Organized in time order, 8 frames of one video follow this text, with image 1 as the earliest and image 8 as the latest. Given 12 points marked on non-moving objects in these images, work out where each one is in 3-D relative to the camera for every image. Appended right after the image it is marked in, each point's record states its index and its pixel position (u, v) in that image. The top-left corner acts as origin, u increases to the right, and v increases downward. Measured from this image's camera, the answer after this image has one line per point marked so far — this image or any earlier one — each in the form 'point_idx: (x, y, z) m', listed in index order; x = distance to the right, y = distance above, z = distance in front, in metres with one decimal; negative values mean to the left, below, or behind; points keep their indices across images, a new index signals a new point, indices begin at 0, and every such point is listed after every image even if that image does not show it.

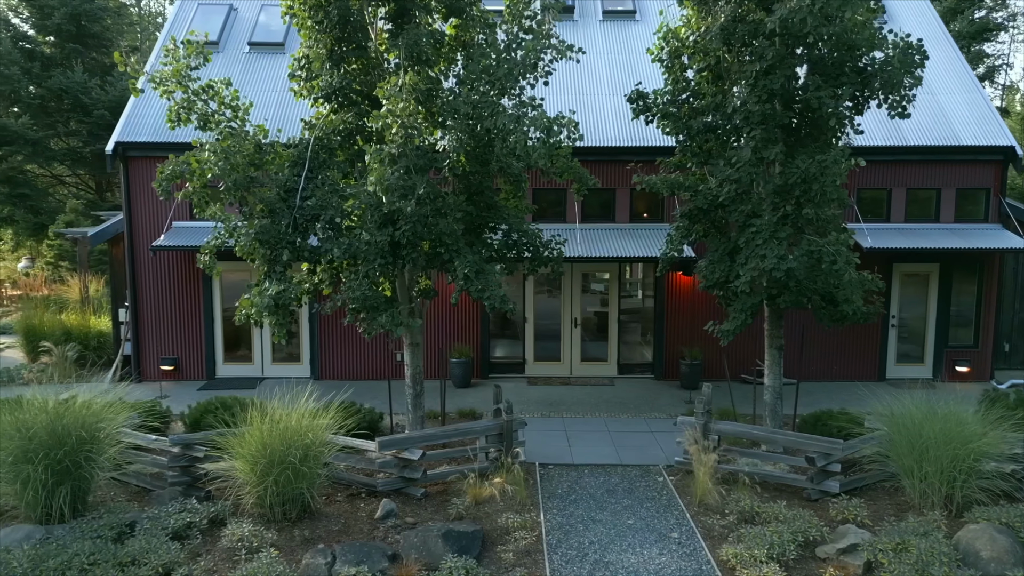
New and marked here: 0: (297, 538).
0: (-1.6, -1.9, +5.5) m
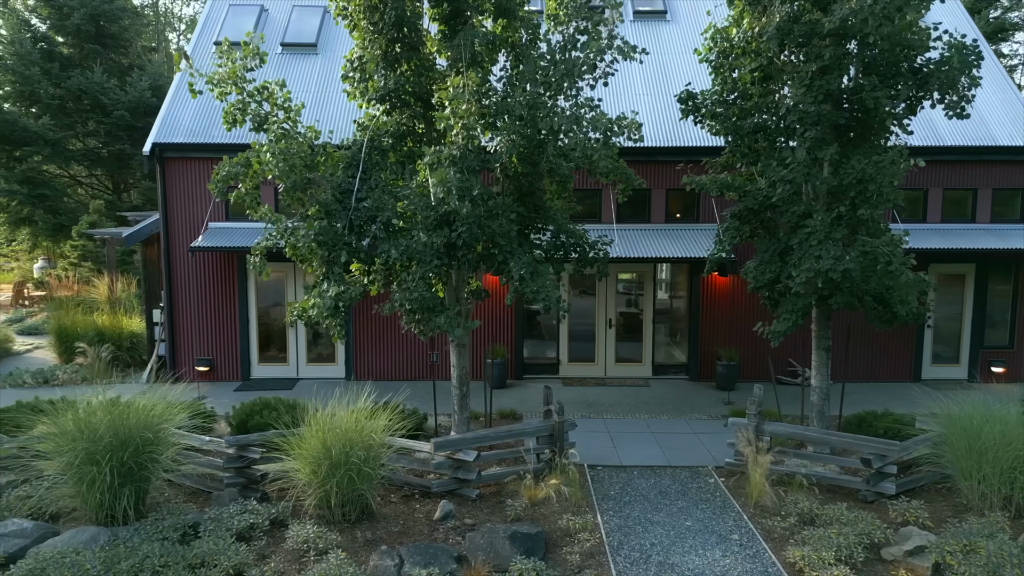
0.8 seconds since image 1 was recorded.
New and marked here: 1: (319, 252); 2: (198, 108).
0: (-1.1, -1.9, +5.5) m
1: (-1.6, +0.3, +6.1) m
2: (-4.2, +2.4, +10.1) m
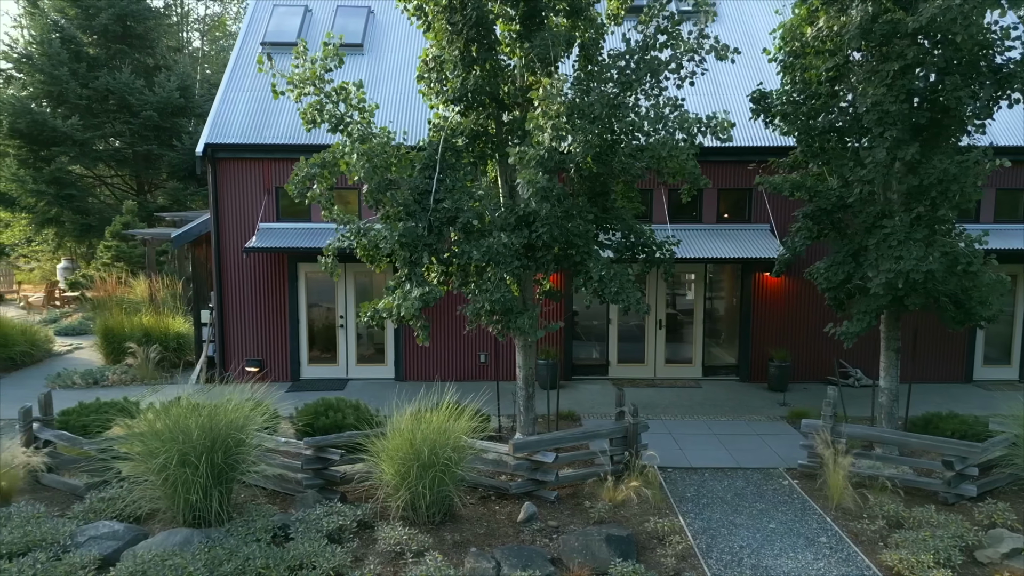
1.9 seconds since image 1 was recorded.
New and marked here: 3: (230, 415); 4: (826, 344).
0: (-0.5, -1.9, +5.5) m
1: (-0.9, +0.3, +6.1) m
2: (-3.6, +2.4, +10.1) m
3: (-2.2, -1.0, +5.7) m
4: (+4.3, -0.8, +10.1) m
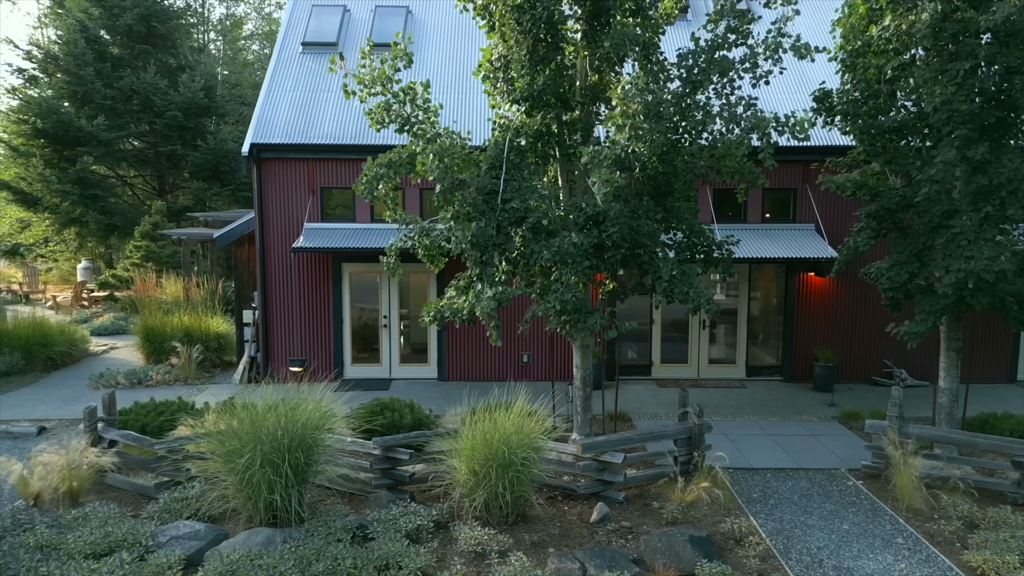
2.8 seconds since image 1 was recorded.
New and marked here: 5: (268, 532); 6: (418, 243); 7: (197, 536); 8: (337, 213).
0: (+0.1, -1.9, +5.5) m
1: (-0.3, +0.3, +6.1) m
2: (-3.0, +2.4, +10.1) m
3: (-1.6, -1.0, +5.6) m
4: (+4.9, -0.8, +10.1) m
5: (-1.7, -1.7, +5.2) m
6: (-0.9, +0.4, +6.8) m
7: (-2.2, -1.7, +5.2) m
8: (-2.3, +1.0, +10.0) m
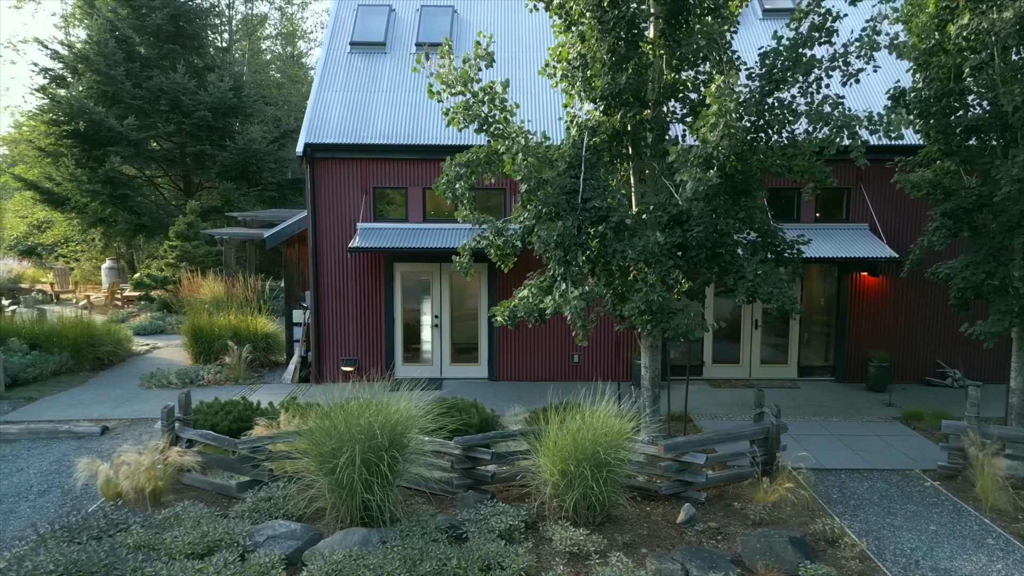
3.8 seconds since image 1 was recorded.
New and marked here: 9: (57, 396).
0: (+0.8, -1.9, +5.4) m
1: (+0.3, +0.3, +6.1) m
2: (-2.3, +2.4, +10.1) m
3: (-0.9, -1.0, +5.6) m
4: (+5.6, -0.8, +10.1) m
5: (-1.0, -1.7, +5.2) m
6: (-0.2, +0.4, +6.8) m
7: (-1.5, -1.7, +5.2) m
8: (-1.6, +1.0, +10.0) m
9: (-5.9, -1.4, +9.6) m
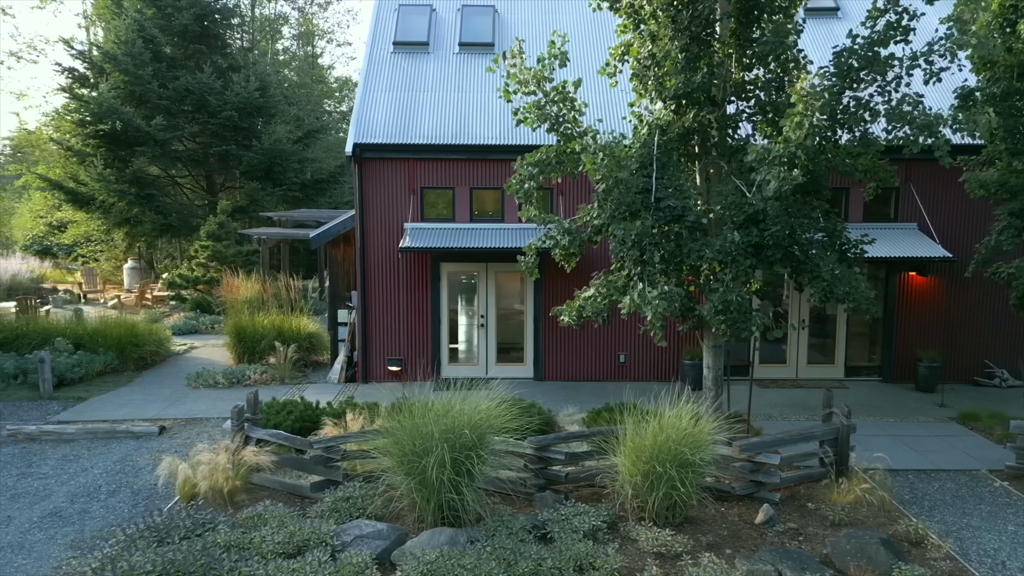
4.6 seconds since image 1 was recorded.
0: (+1.4, -1.9, +5.4) m
1: (+1.0, +0.3, +6.1) m
2: (-1.6, +2.4, +10.1) m
3: (-0.3, -1.0, +5.6) m
4: (+6.2, -0.8, +10.0) m
5: (-0.4, -1.7, +5.2) m
6: (+0.4, +0.4, +6.8) m
7: (-0.9, -1.7, +5.2) m
8: (-1.0, +1.0, +10.0) m
9: (-5.3, -1.4, +9.7) m
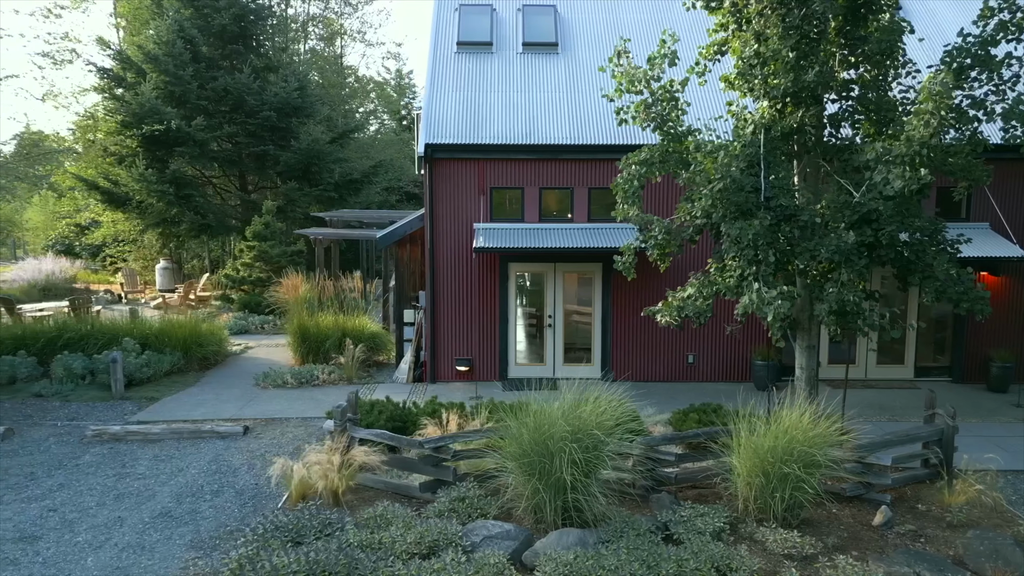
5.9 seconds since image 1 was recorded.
0: (+2.3, -1.9, +5.4) m
1: (+1.9, +0.3, +6.0) m
2: (-0.7, +2.4, +10.0) m
3: (+0.6, -1.0, +5.6) m
4: (+7.2, -0.8, +10.0) m
5: (+0.5, -1.7, +5.2) m
6: (+1.3, +0.4, +6.8) m
7: (0.0, -1.7, +5.2) m
8: (-0.1, +1.0, +10.0) m
9: (-4.4, -1.4, +9.7) m
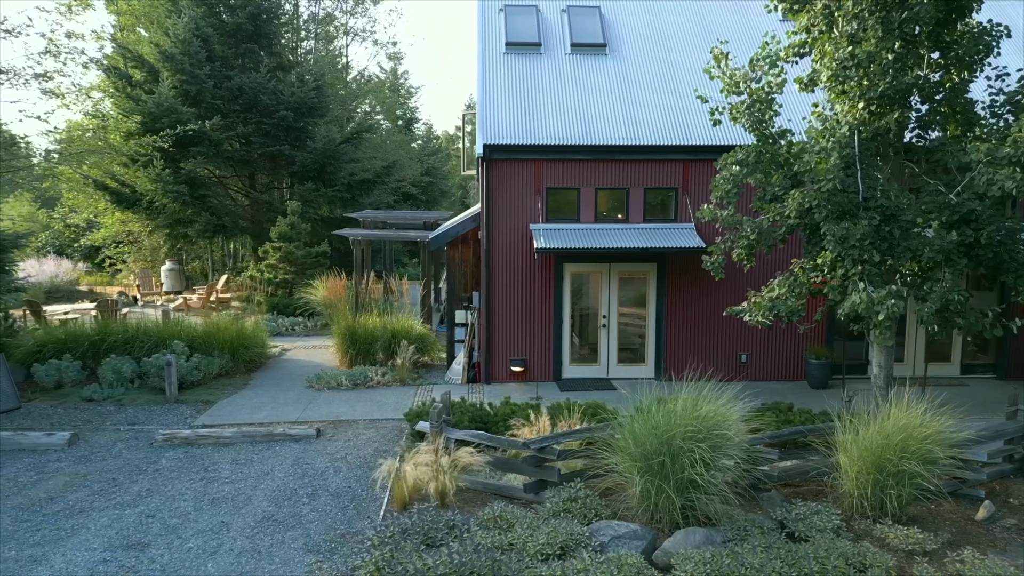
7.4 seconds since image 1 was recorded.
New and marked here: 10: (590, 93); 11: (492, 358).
0: (+3.2, -1.9, +5.5) m
1: (+2.7, +0.3, +6.1) m
2: (0.0, +2.4, +10.0) m
3: (+1.5, -1.0, +5.7) m
4: (+7.9, -0.7, +10.2) m
5: (+1.4, -1.7, +5.2) m
6: (+2.2, +0.4, +6.8) m
7: (+0.9, -1.7, +5.2) m
8: (+0.7, +1.0, +10.0) m
9: (-3.6, -1.4, +9.6) m
10: (+1.1, +2.7, +10.4) m
11: (-0.3, -1.0, +10.1) m
